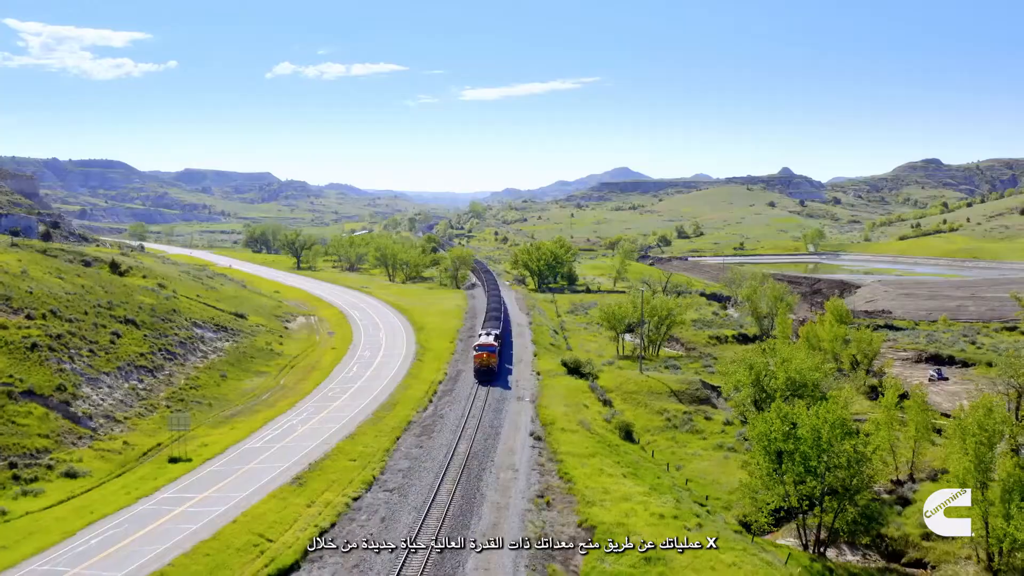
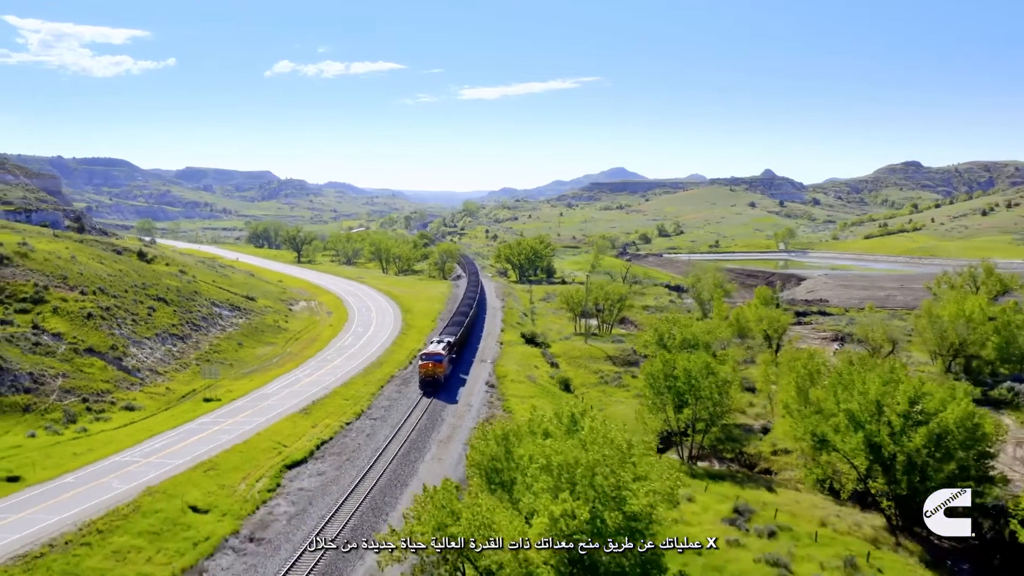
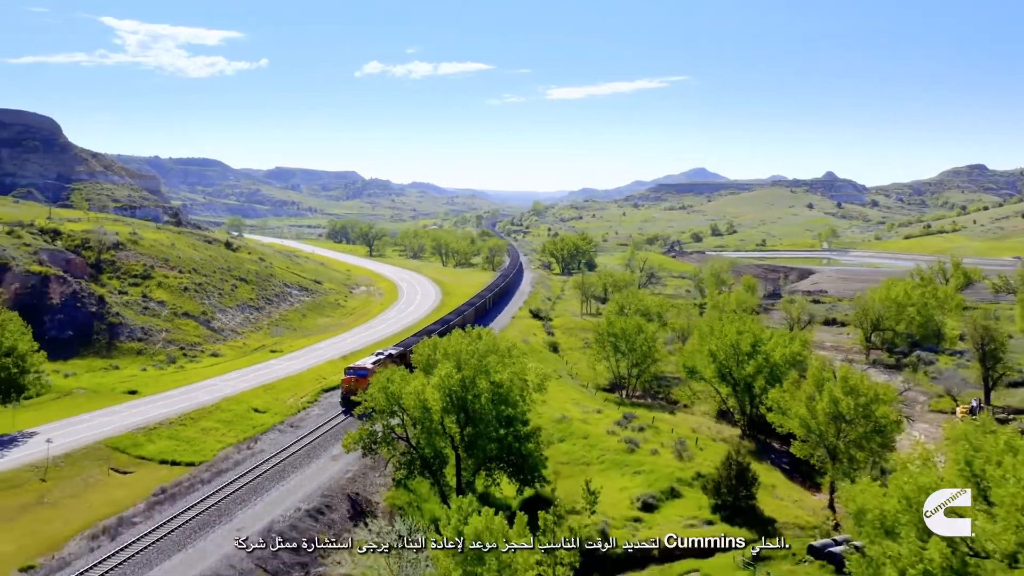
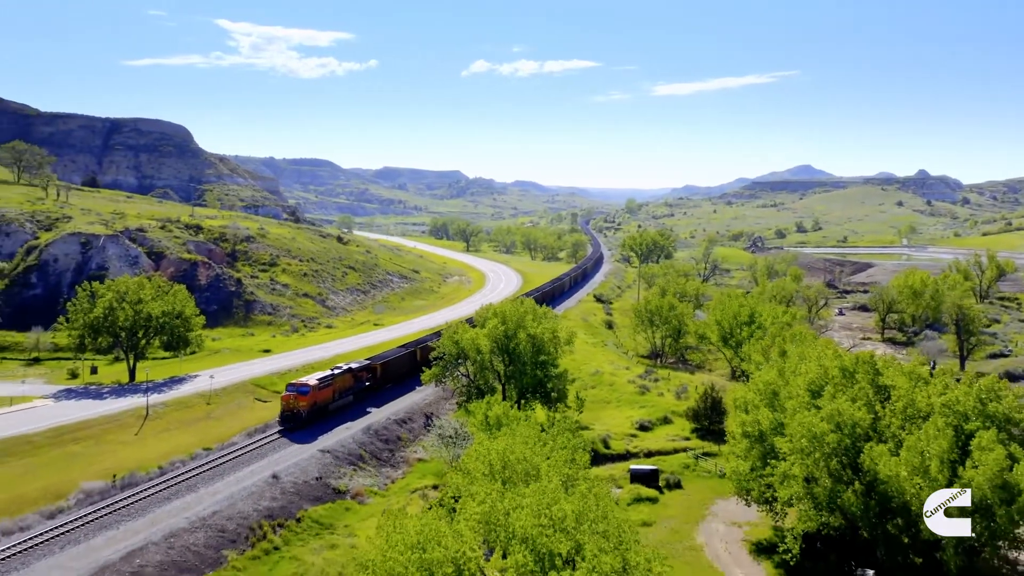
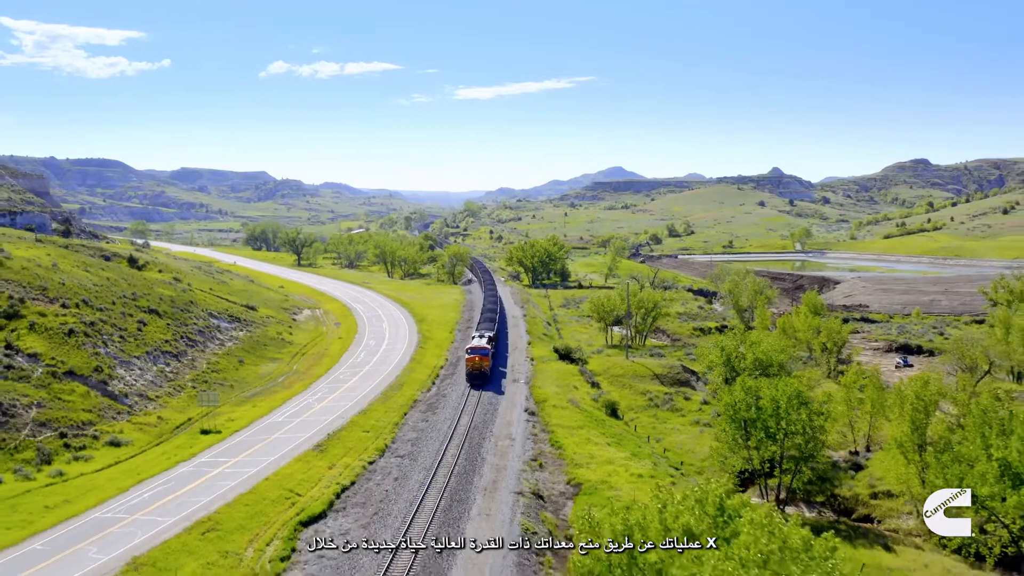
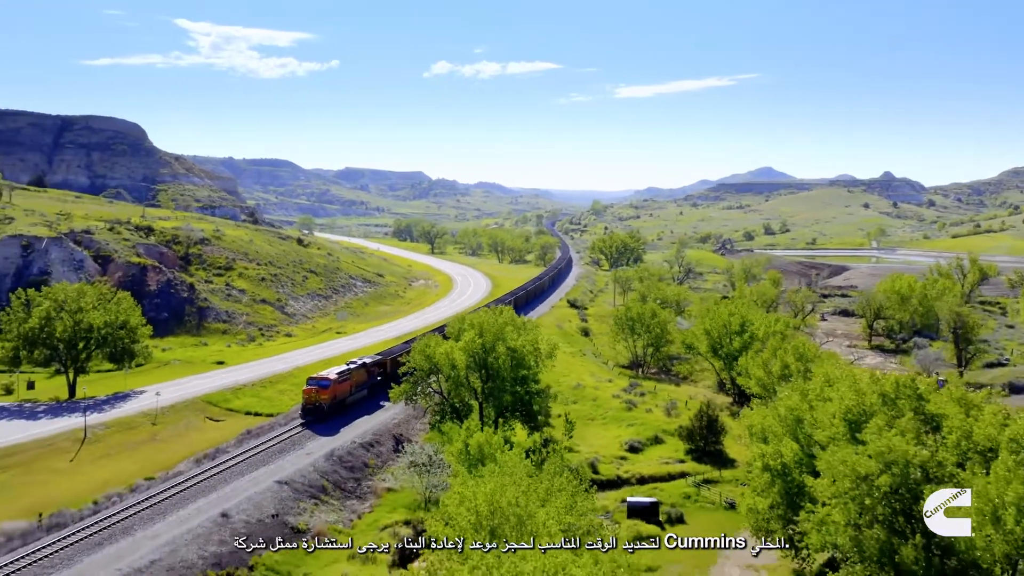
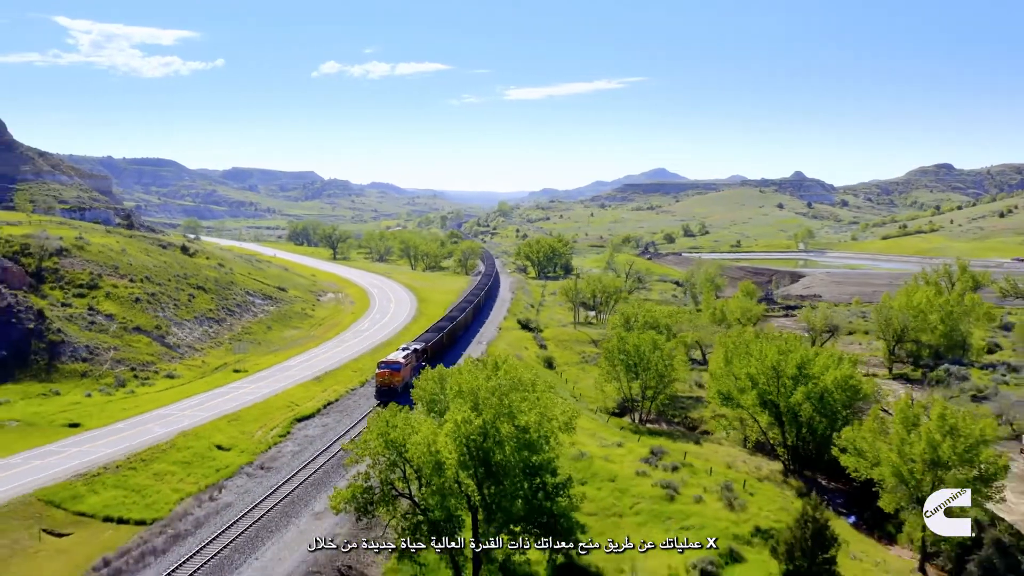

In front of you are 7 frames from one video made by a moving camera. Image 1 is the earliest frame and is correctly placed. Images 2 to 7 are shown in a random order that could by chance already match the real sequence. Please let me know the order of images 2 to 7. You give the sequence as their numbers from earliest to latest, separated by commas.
5, 2, 7, 3, 6, 4
